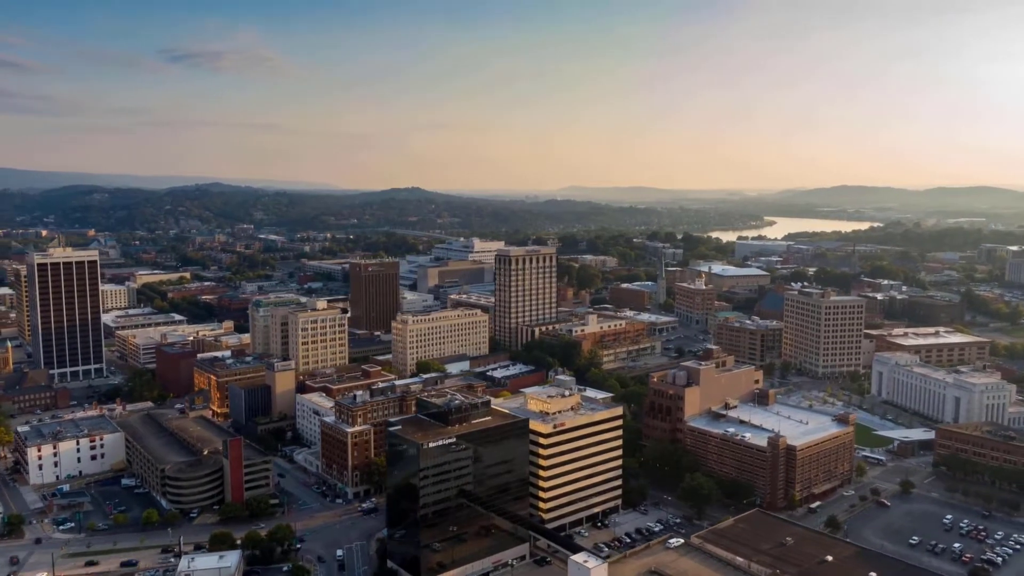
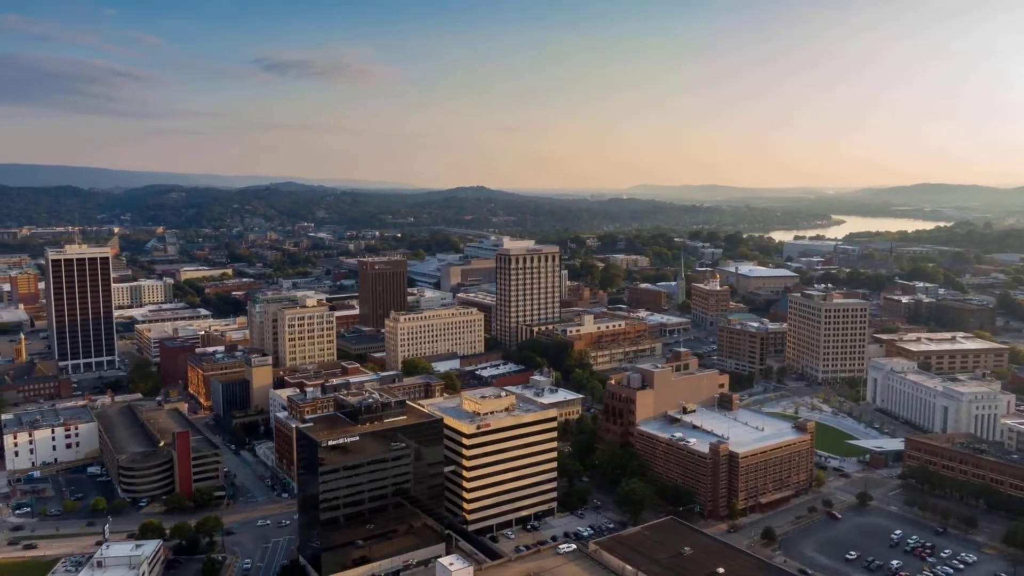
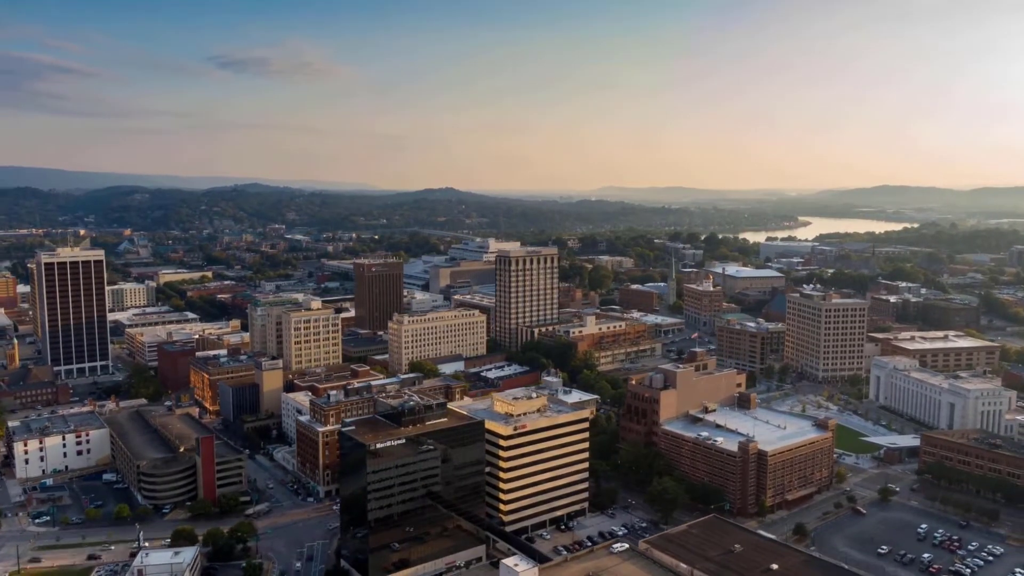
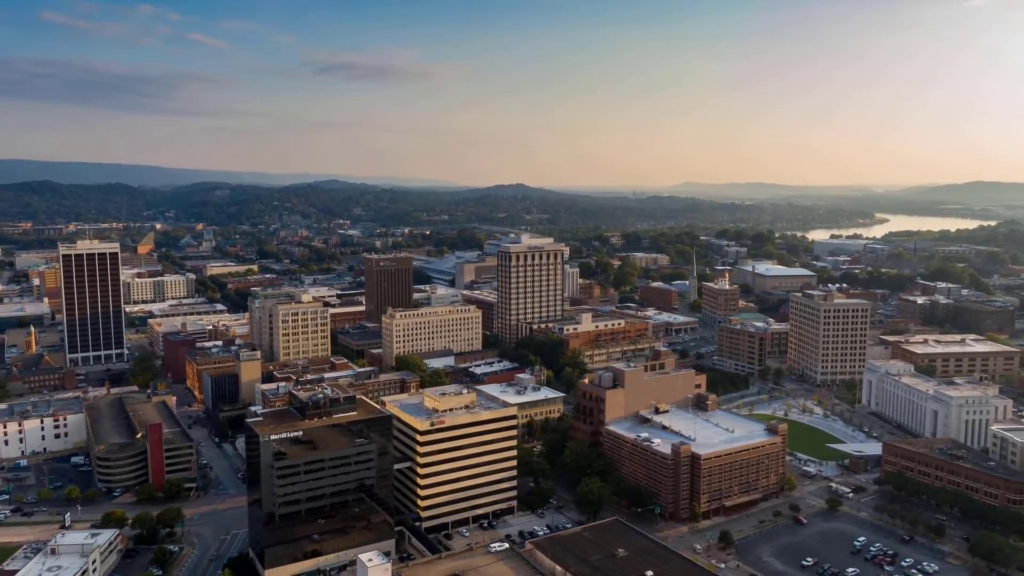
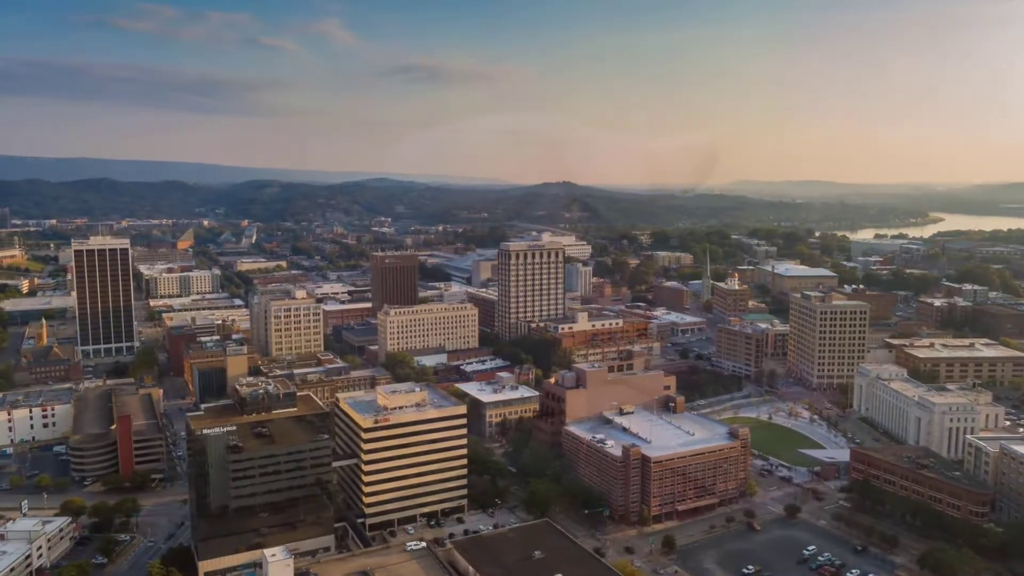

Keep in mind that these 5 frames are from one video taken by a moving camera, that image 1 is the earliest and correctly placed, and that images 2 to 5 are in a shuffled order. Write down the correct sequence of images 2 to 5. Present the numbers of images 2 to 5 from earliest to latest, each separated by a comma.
3, 2, 4, 5
